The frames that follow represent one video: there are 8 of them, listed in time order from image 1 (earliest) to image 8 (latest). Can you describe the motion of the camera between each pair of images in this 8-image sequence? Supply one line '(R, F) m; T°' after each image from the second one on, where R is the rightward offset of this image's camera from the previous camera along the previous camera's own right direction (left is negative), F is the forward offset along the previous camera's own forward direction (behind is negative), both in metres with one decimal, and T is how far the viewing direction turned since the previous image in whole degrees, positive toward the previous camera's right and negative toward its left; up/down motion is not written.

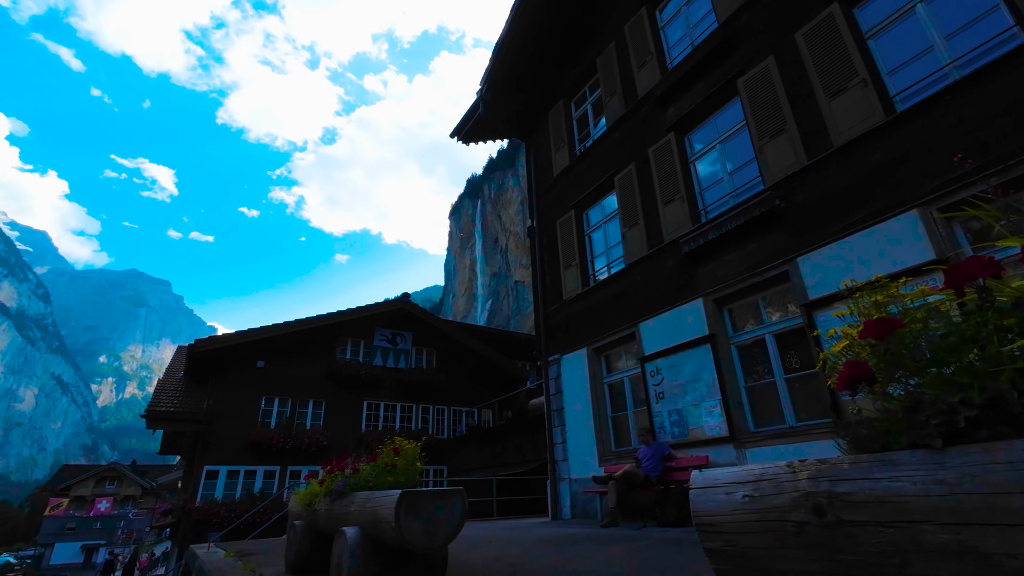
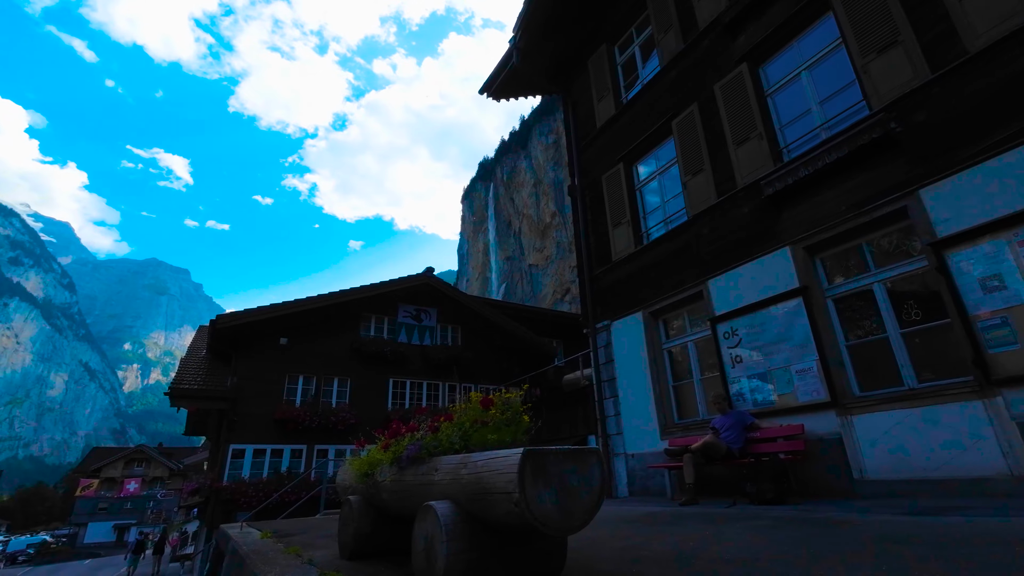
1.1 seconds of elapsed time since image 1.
(-0.6, +0.8) m; -2°
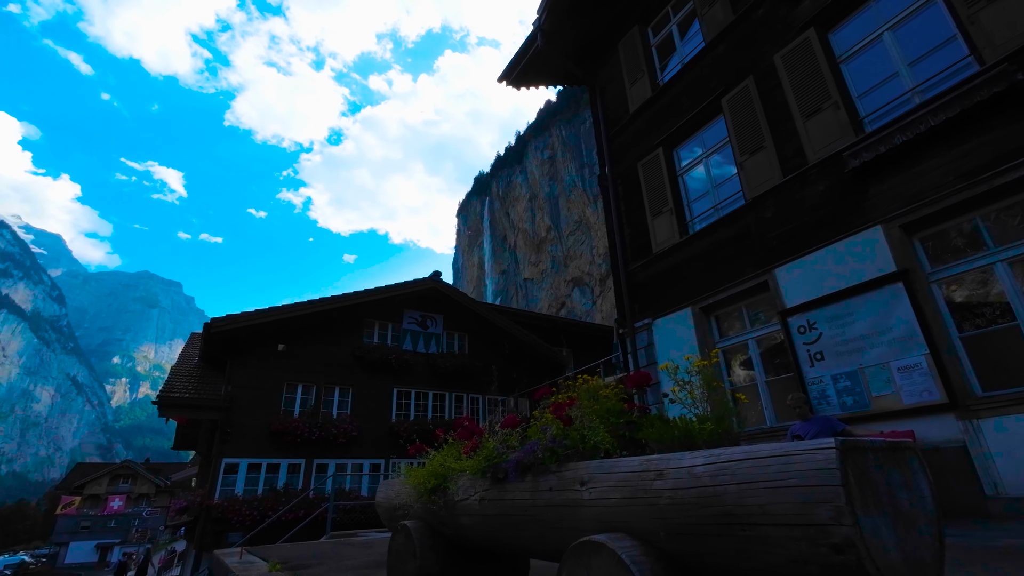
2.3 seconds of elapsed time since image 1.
(-0.6, +0.9) m; +1°
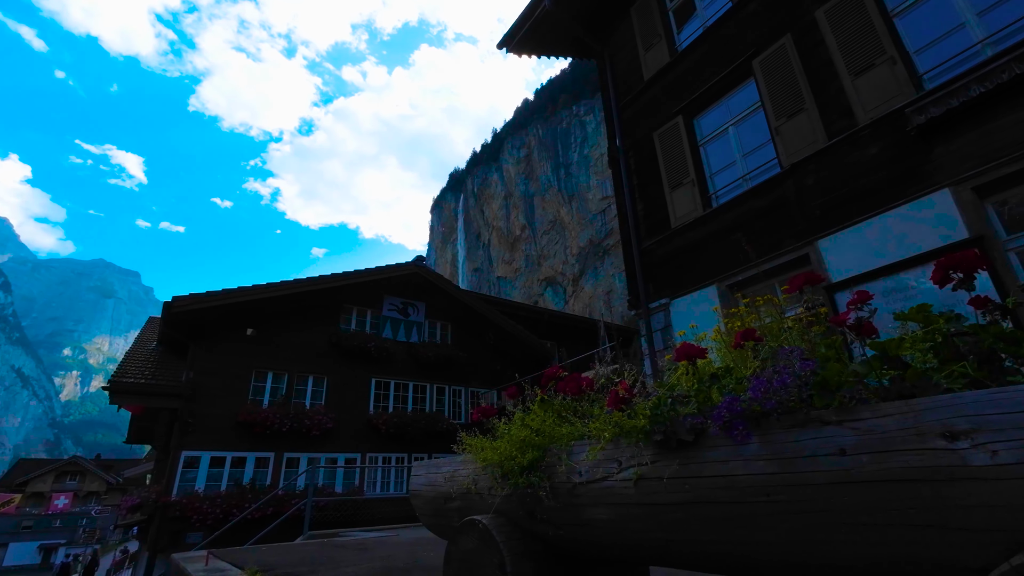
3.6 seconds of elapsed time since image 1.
(-0.5, +0.8) m; +3°
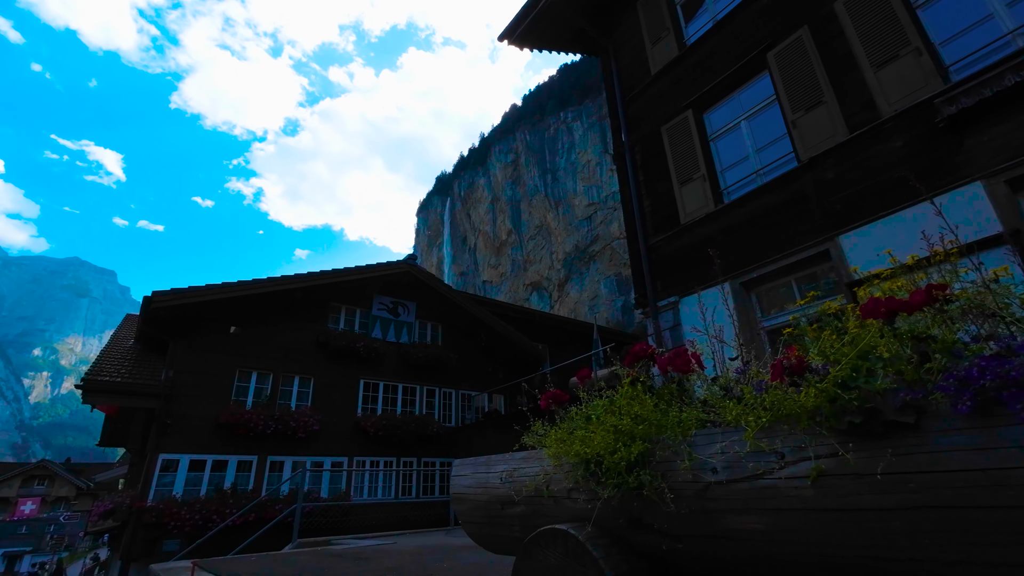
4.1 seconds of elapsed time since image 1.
(-0.3, +0.3) m; +2°
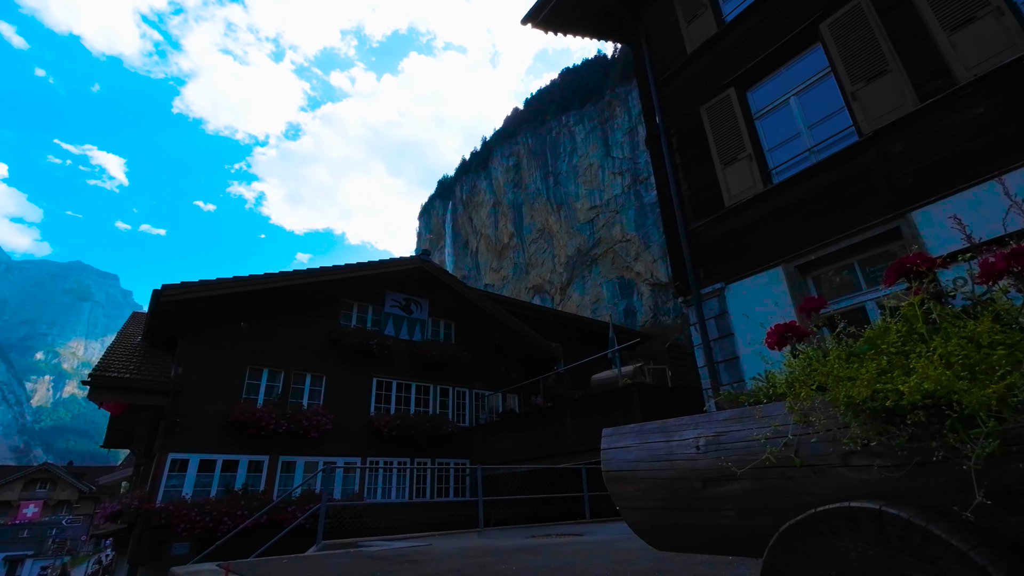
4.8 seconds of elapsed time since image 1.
(-0.5, +0.4) m; 0°
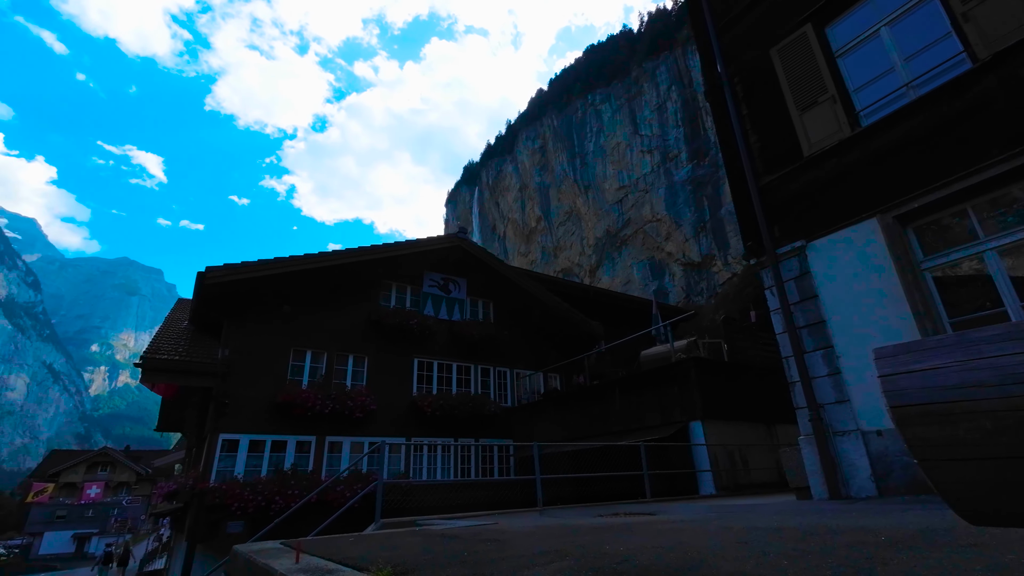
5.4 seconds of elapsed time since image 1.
(-0.4, +0.4) m; -3°
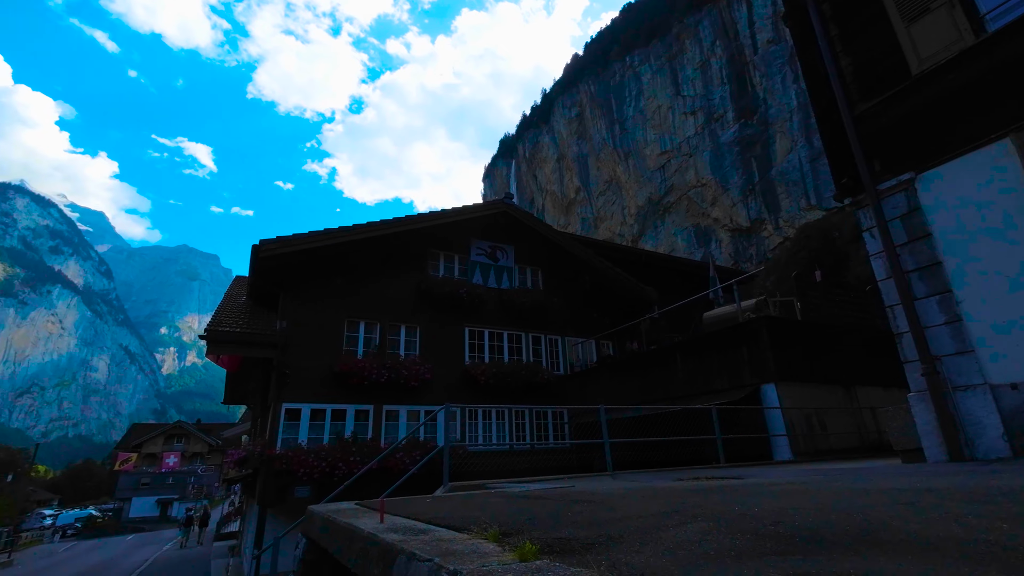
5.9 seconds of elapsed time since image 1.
(-0.3, +0.4) m; -5°
